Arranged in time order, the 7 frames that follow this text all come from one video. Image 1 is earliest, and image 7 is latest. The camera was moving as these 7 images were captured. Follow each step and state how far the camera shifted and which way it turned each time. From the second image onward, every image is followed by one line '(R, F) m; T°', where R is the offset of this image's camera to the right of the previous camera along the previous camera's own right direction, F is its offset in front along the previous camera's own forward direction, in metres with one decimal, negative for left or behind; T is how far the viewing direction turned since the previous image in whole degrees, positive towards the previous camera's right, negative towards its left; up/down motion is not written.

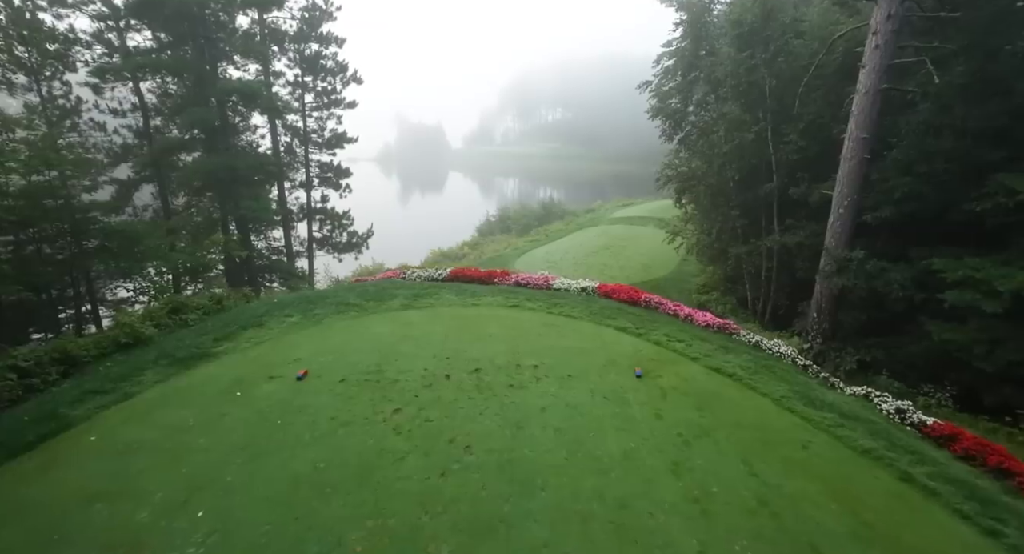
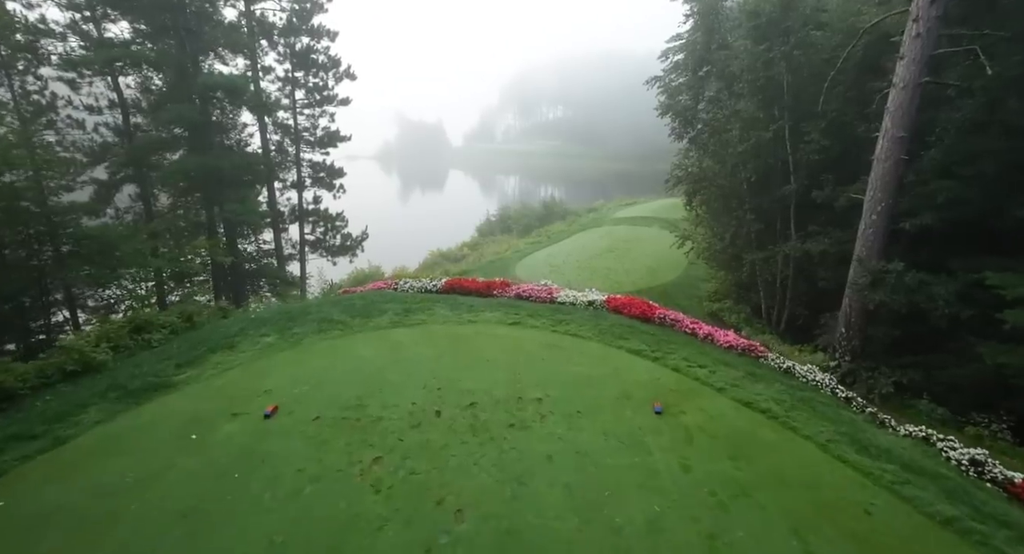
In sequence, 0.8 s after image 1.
(0.0, +0.9) m; 0°
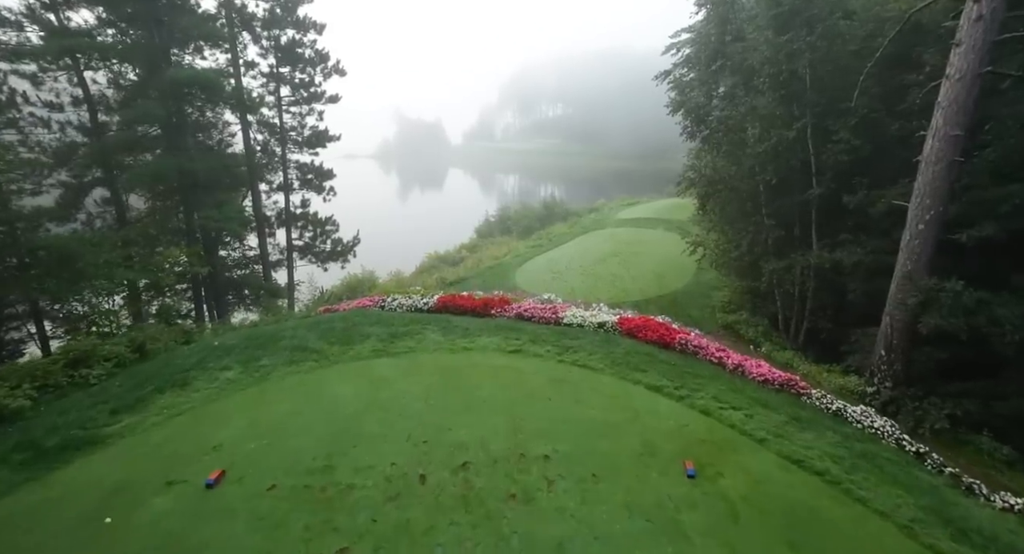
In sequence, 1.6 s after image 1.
(0.0, +1.1) m; 0°
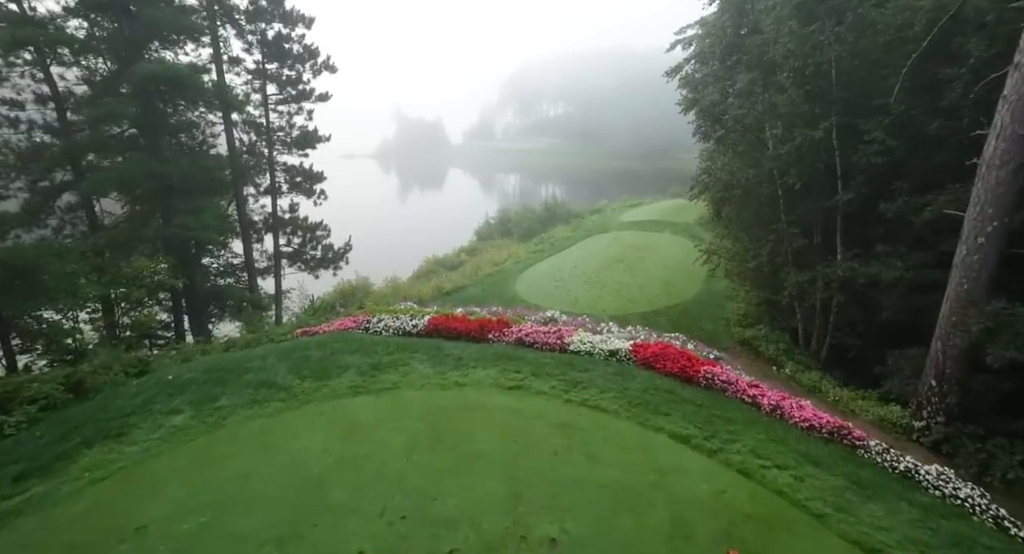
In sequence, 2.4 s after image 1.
(0.0, +1.0) m; 0°
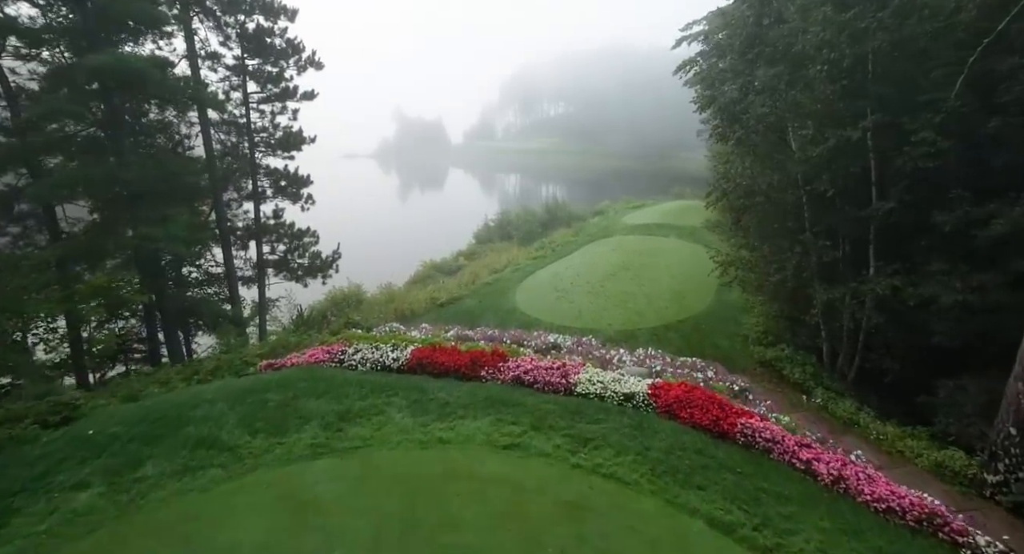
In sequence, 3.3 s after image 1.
(+0.1, +1.2) m; 0°
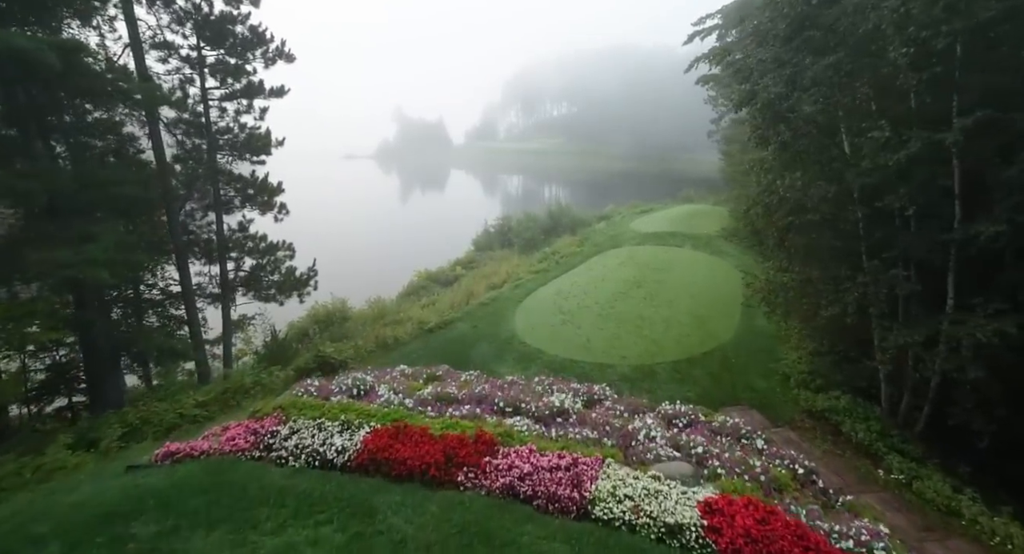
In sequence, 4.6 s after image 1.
(+0.1, +2.0) m; 0°
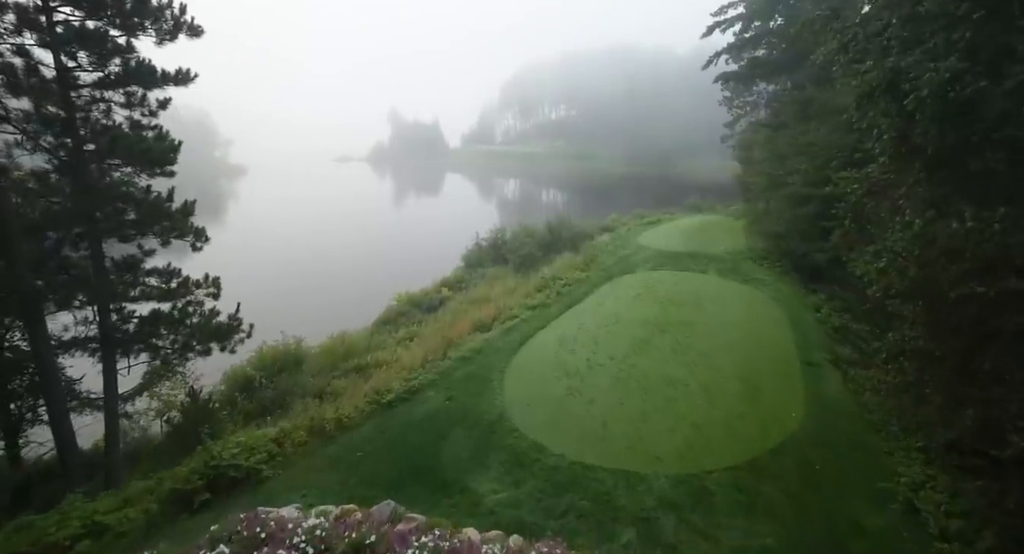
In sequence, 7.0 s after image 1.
(+0.2, +3.8) m; 0°
